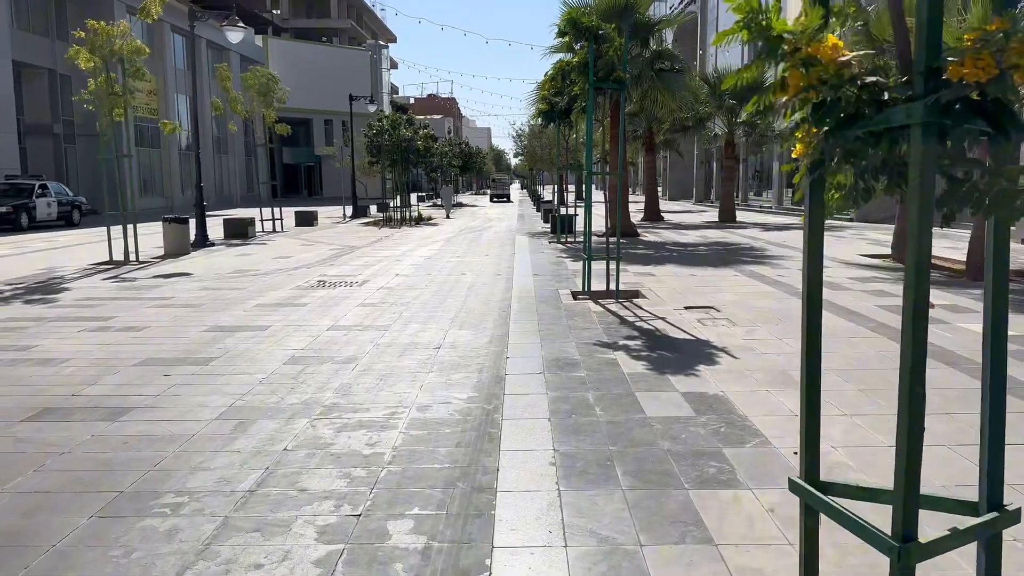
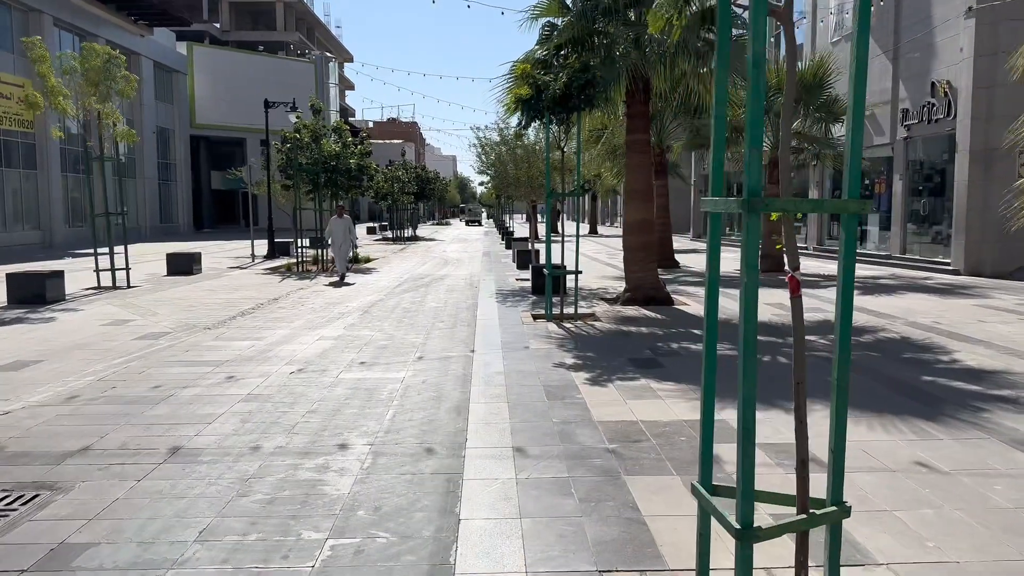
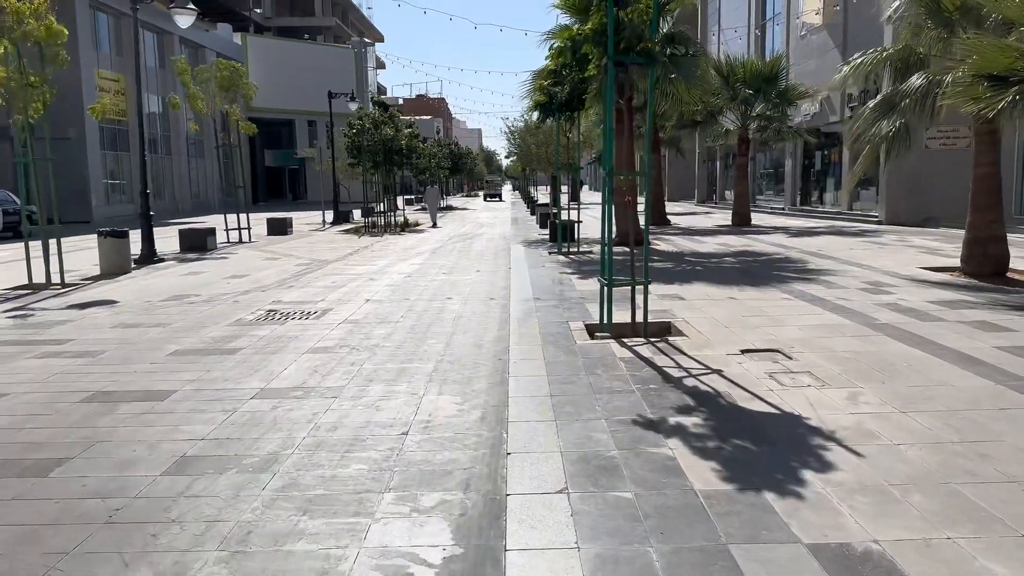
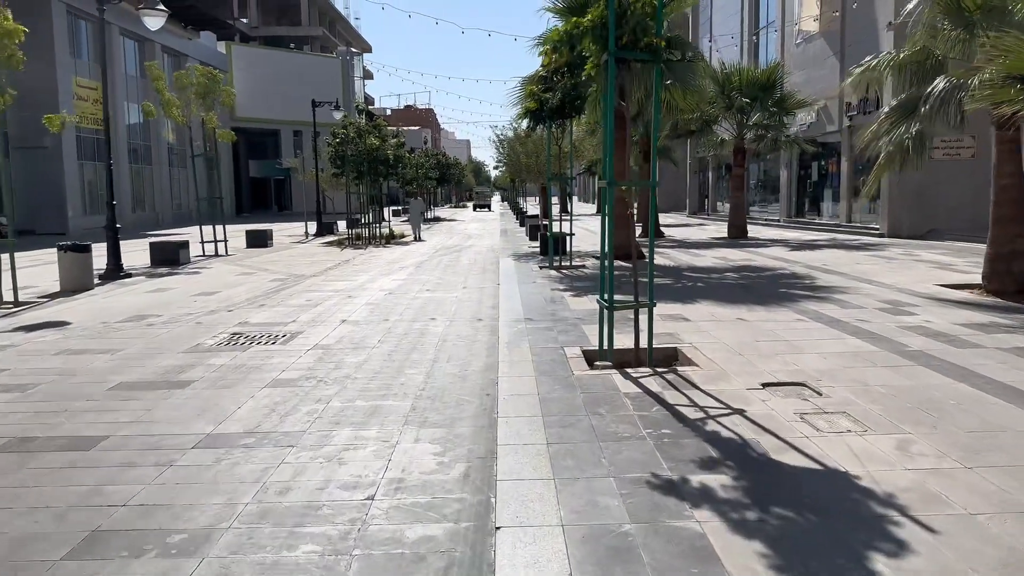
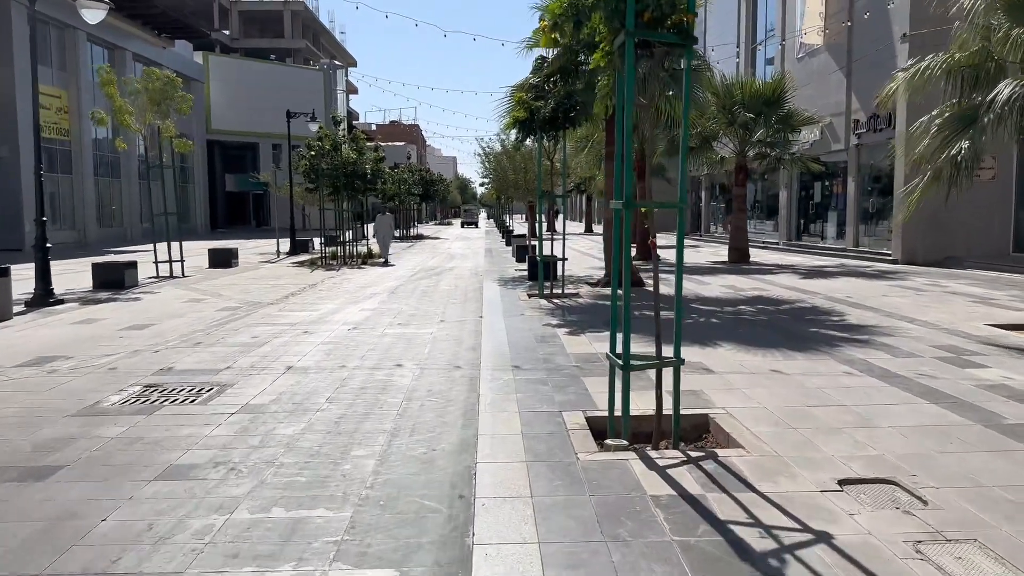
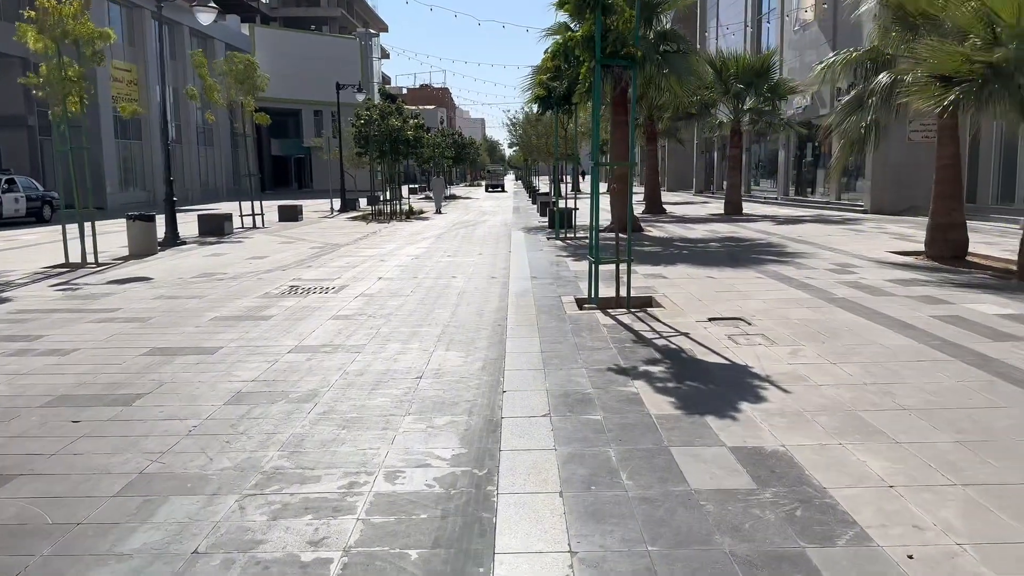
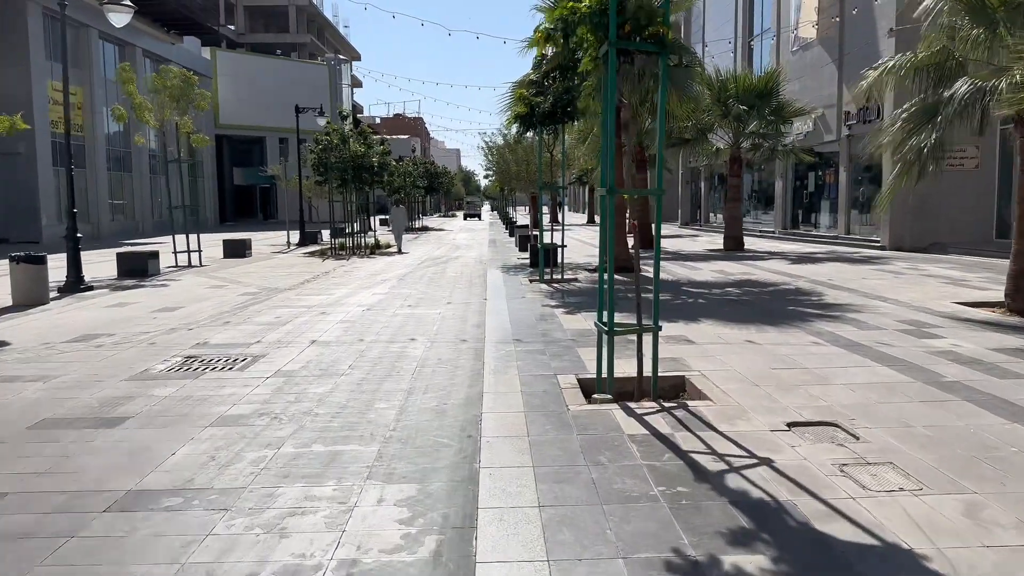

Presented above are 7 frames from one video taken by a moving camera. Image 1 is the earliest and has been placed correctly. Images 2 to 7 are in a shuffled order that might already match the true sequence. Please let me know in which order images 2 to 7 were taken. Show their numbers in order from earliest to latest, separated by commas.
6, 3, 4, 7, 5, 2
